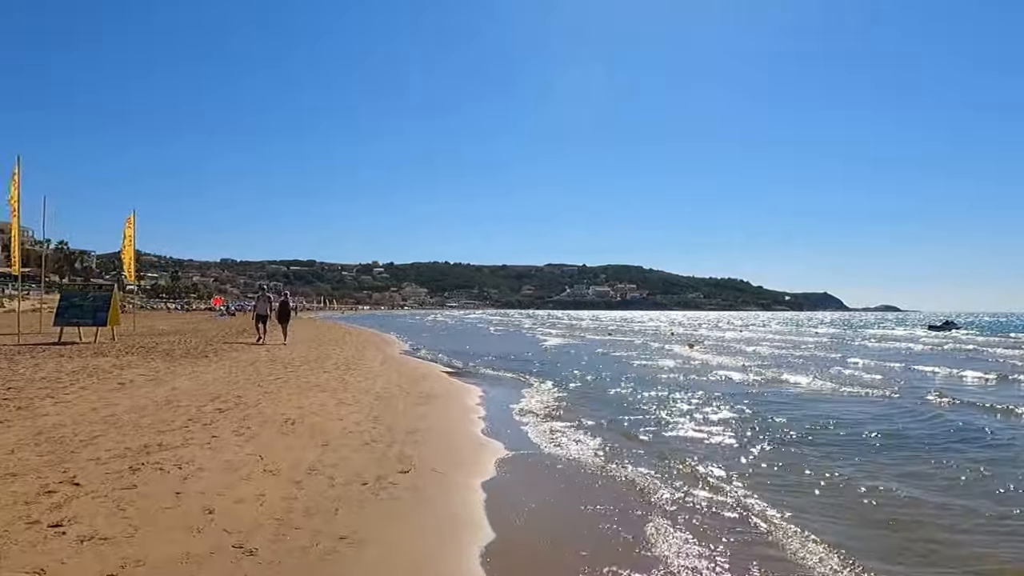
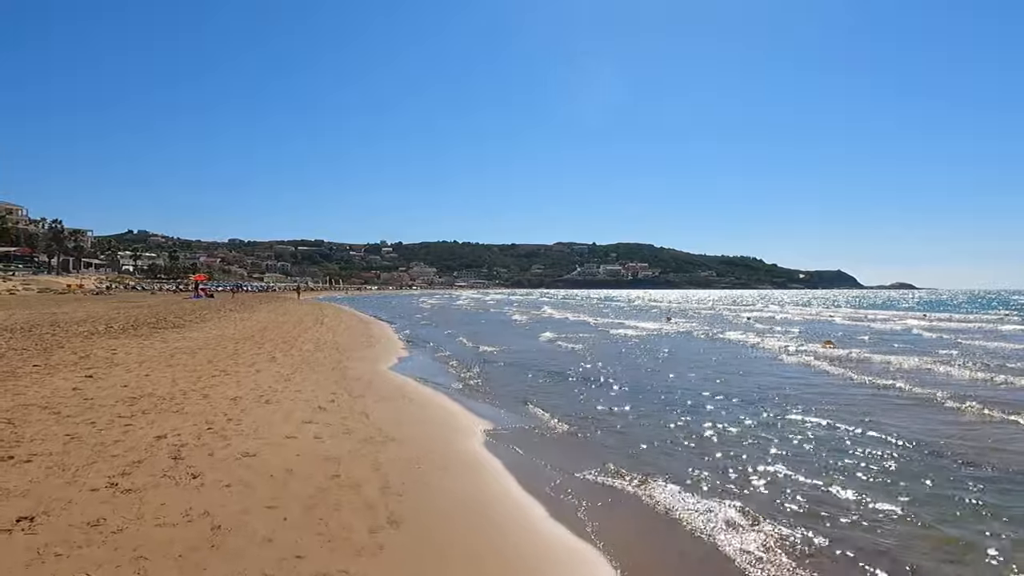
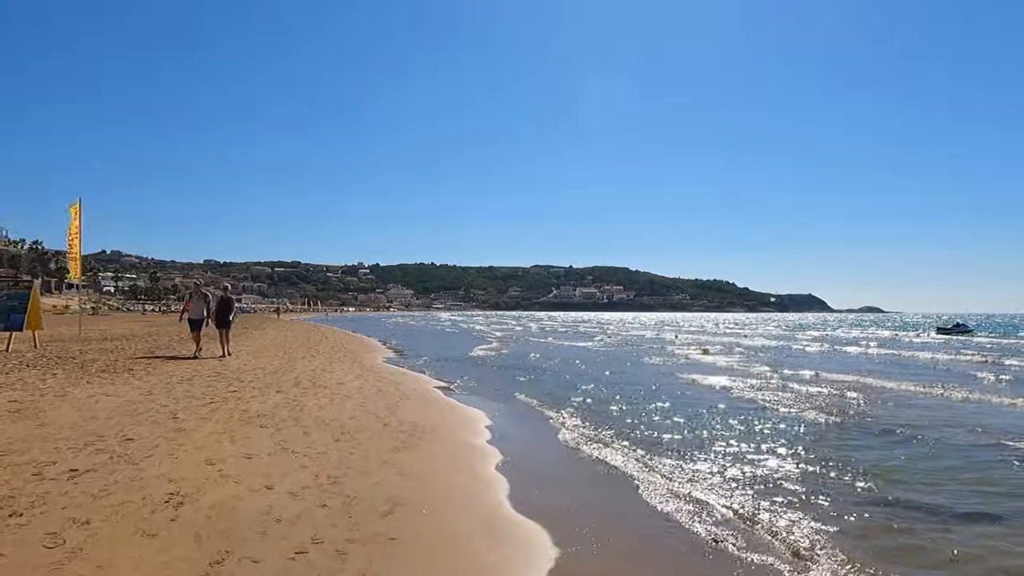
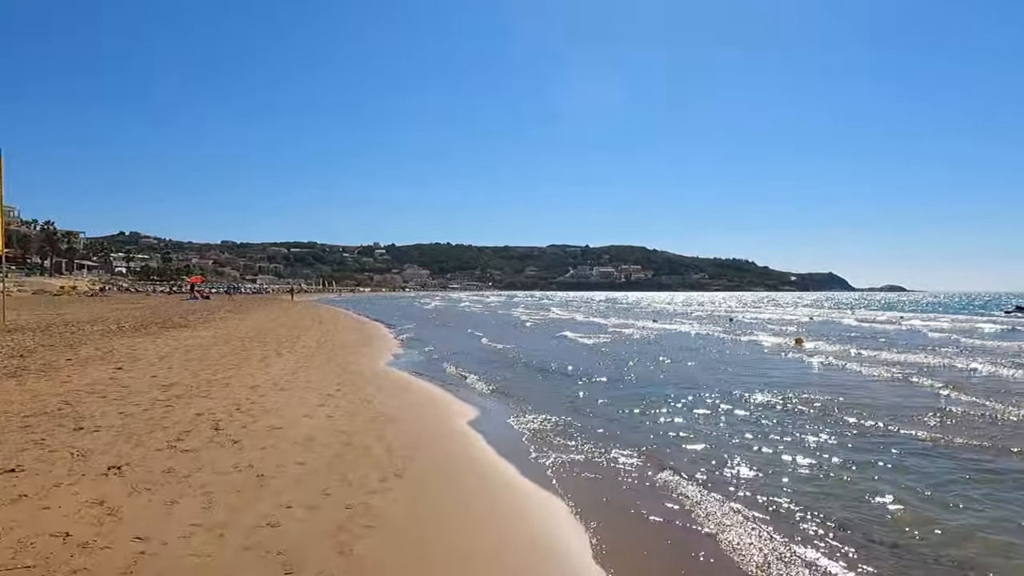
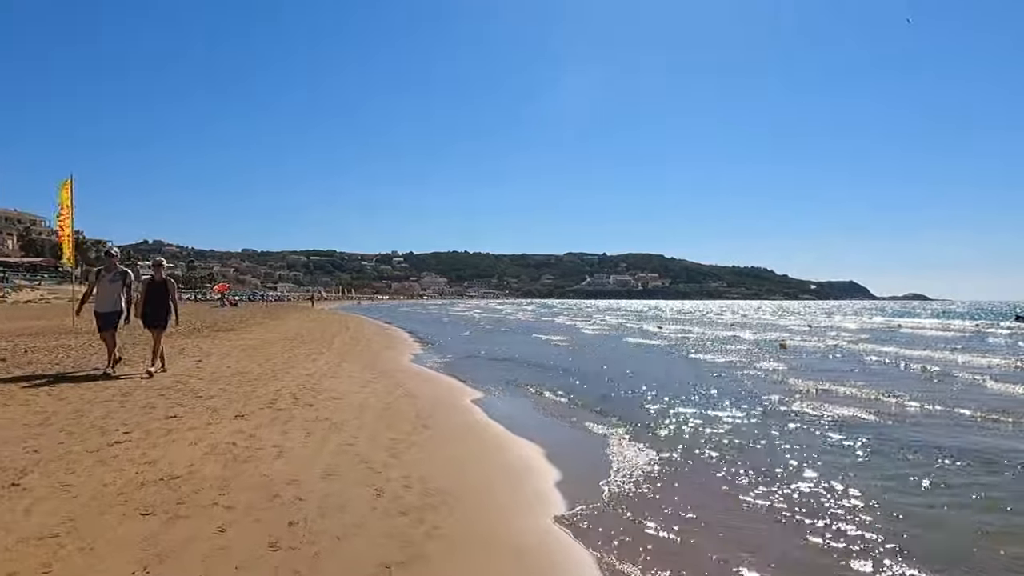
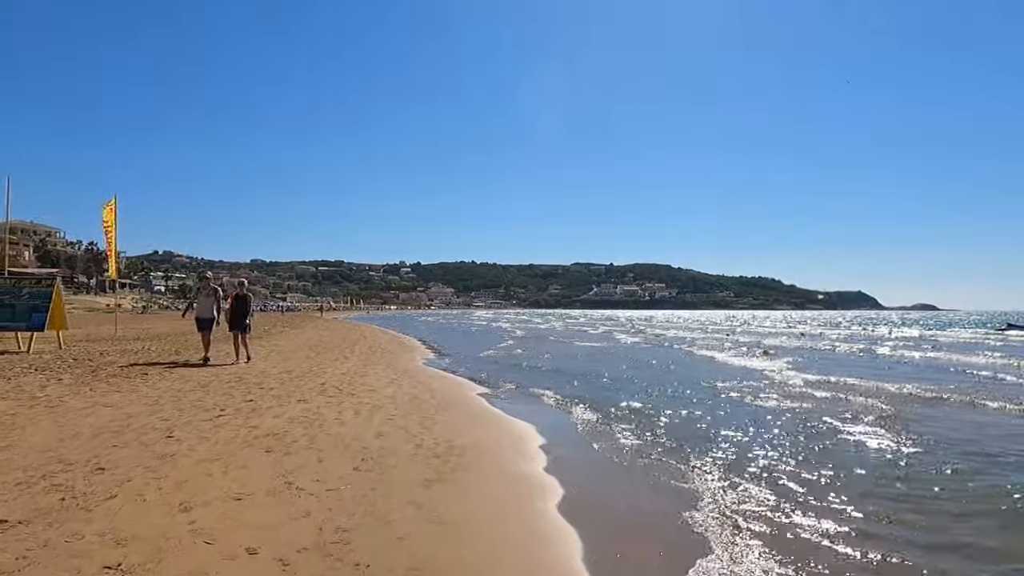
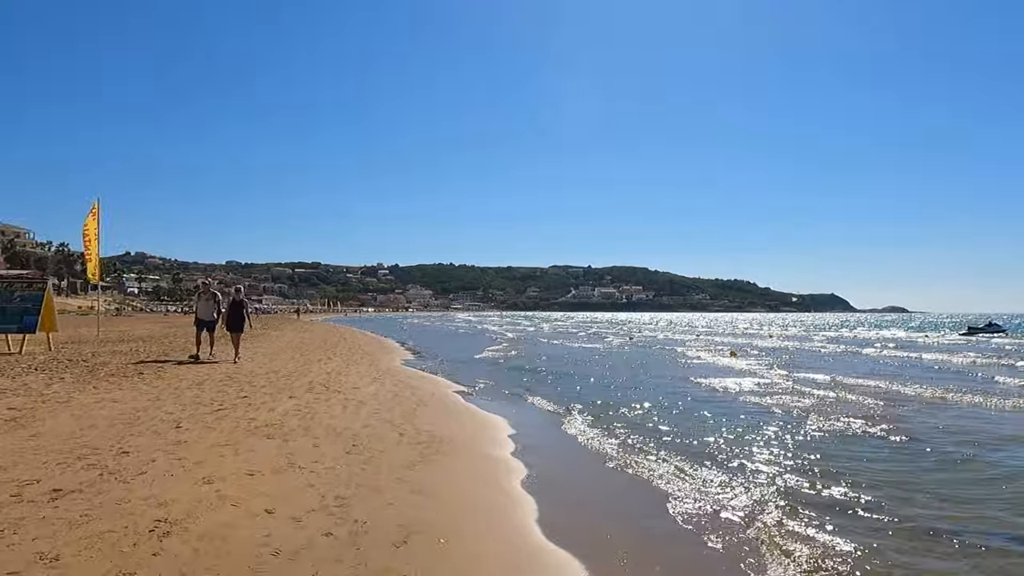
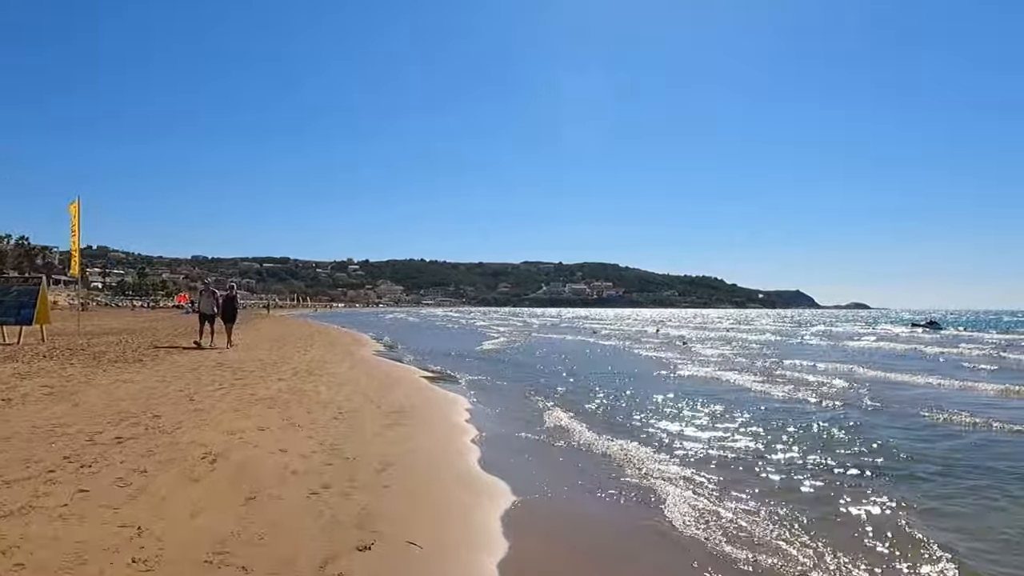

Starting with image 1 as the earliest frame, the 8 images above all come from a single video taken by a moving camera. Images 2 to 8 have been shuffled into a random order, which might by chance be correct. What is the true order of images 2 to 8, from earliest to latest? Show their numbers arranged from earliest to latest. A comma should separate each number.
8, 3, 7, 6, 5, 4, 2
